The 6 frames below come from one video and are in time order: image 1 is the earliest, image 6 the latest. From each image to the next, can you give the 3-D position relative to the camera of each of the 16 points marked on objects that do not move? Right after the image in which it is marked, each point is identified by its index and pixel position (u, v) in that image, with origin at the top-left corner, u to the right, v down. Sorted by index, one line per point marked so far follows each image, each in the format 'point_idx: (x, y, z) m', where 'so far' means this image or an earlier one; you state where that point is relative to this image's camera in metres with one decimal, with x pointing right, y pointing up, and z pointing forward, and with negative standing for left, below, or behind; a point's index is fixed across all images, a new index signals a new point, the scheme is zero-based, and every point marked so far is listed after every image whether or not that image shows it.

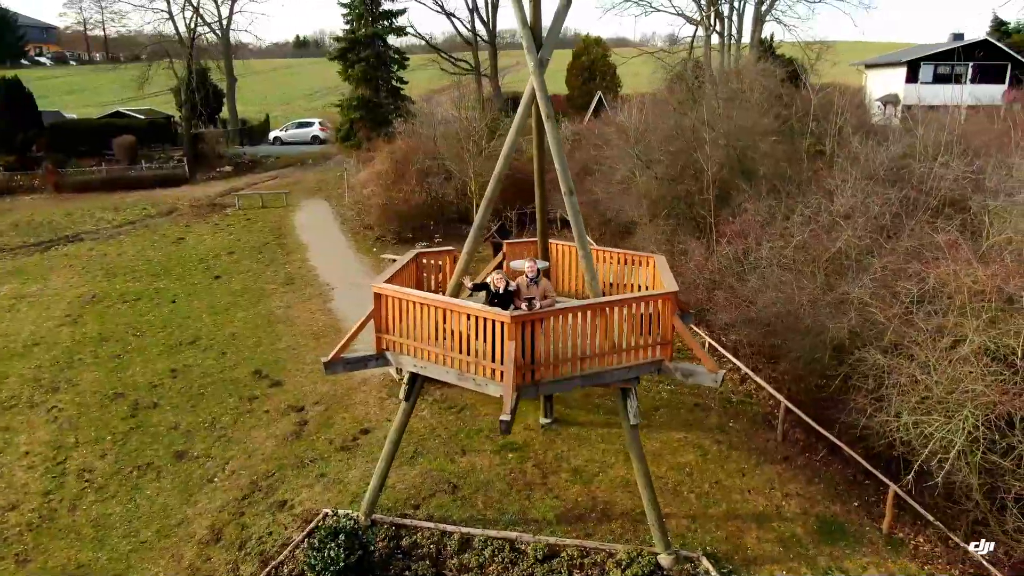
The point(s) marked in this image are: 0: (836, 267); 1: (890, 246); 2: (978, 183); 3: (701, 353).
0: (+4.6, +0.3, +11.1) m
1: (+5.2, +0.6, +10.7) m
2: (+7.2, +1.6, +12.0) m
3: (+2.1, -0.7, +8.5) m
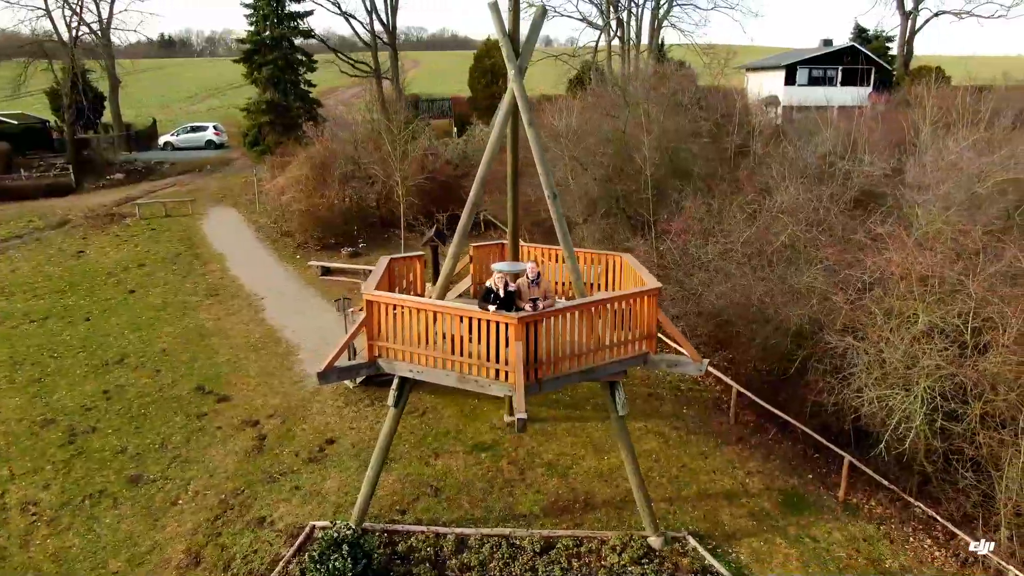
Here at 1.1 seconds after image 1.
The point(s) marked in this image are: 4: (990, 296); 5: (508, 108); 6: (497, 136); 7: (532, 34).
0: (+4.2, +0.4, +12.0) m
1: (+4.8, +0.7, +11.7) m
2: (+6.5, +1.8, +13.3) m
3: (+2.0, -0.7, +9.1) m
4: (+5.4, -0.1, +8.8) m
5: (-0.1, +2.2, +9.3) m
6: (-0.2, +1.9, +9.5) m
7: (+0.3, +3.1, +9.5) m
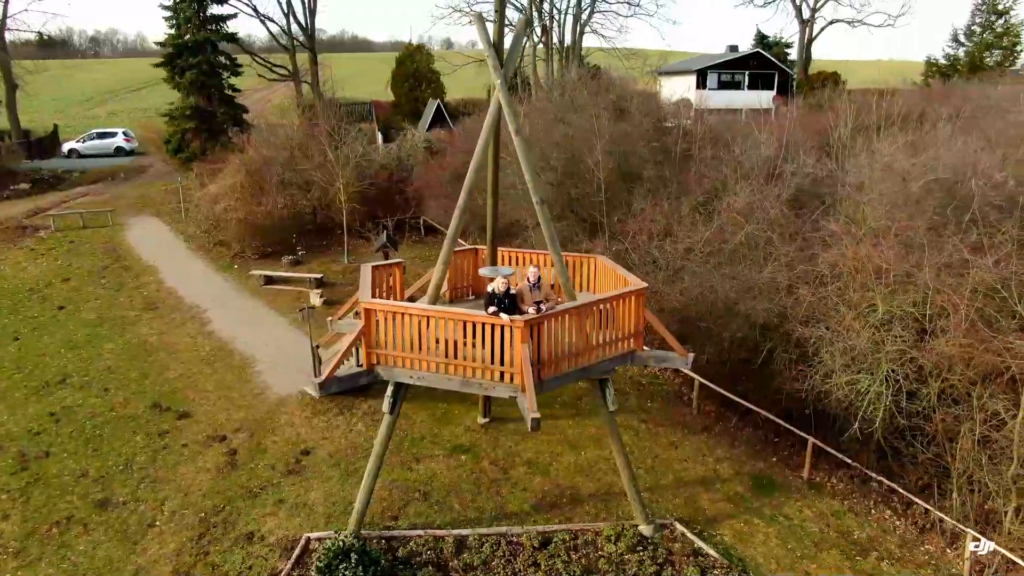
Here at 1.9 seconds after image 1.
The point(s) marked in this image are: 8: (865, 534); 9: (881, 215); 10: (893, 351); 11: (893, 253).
0: (+3.7, +0.5, +12.7) m
1: (+4.4, +0.8, +12.5) m
2: (+5.8, +2.0, +14.3) m
3: (+2.0, -0.7, +9.6) m
4: (+5.3, 0.0, +9.7) m
5: (-0.3, +2.2, +9.6) m
6: (-0.4, +1.8, +9.7) m
7: (0.0, +3.1, +9.7) m
8: (+4.7, -3.2, +10.3) m
9: (+5.5, +1.1, +11.6) m
10: (+4.7, -0.8, +9.6) m
11: (+5.2, +0.5, +10.5) m
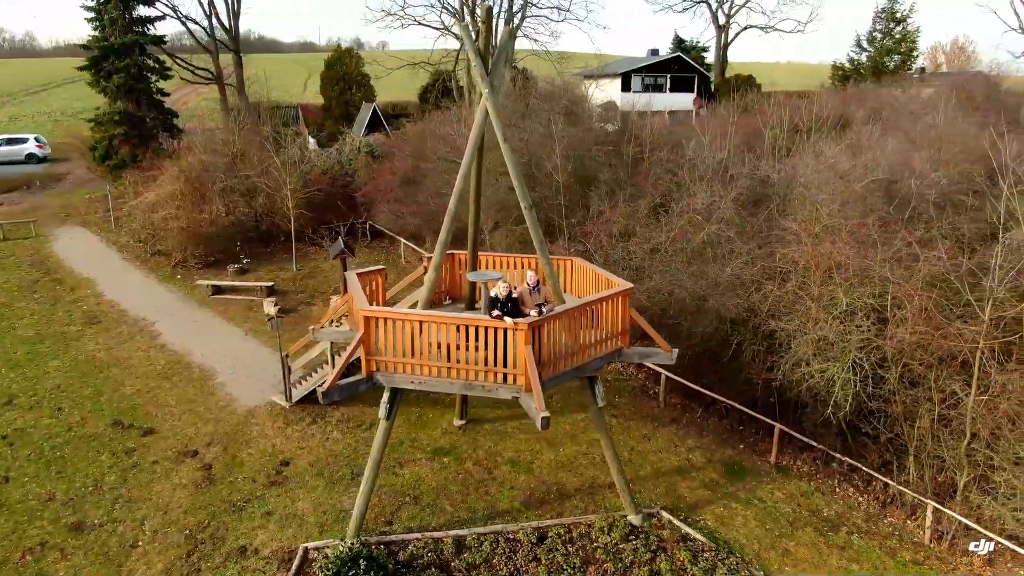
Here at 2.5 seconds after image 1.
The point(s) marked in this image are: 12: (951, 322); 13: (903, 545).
0: (+3.2, +0.5, +13.3) m
1: (+3.9, +0.9, +13.2) m
2: (+5.1, +2.1, +15.1) m
3: (+1.9, -0.6, +10.0) m
4: (+5.2, +0.1, +10.5) m
5: (-0.4, +2.1, +9.8) m
6: (-0.5, +1.7, +9.9) m
7: (-0.2, +3.0, +10.0) m
8: (+4.6, -3.1, +11.0) m
9: (+5.1, +1.2, +12.4) m
10: (+4.6, -0.7, +10.3) m
11: (+4.9, +0.6, +11.3) m
12: (+5.7, -0.4, +10.0) m
13: (+5.2, -3.4, +10.4) m
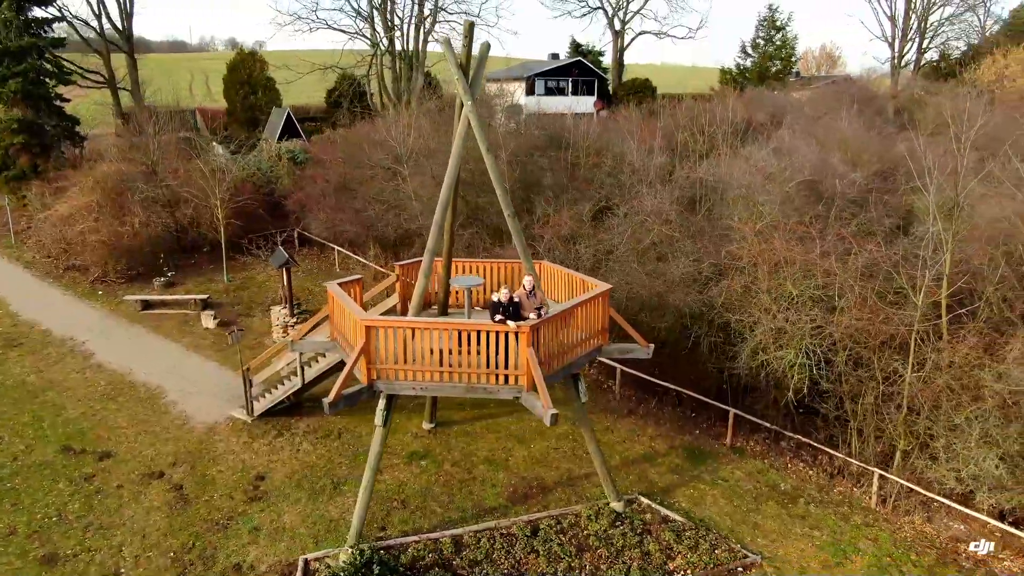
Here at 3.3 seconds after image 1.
0: (+2.5, +0.6, +14.2) m
1: (+3.2, +1.0, +14.1) m
2: (+4.1, +2.2, +16.2) m
3: (+1.7, -0.6, +10.7) m
4: (+4.9, +0.3, +11.6) m
5: (-0.7, +2.0, +10.1) m
6: (-0.7, +1.7, +10.2) m
7: (-0.4, +2.9, +10.4) m
8: (+4.3, -3.0, +12.1) m
9: (+4.5, +1.3, +13.5) m
10: (+4.3, -0.6, +11.4) m
11: (+4.5, +0.7, +12.4) m
12: (+5.4, -0.3, +11.2) m
13: (+5.1, -3.2, +11.5) m
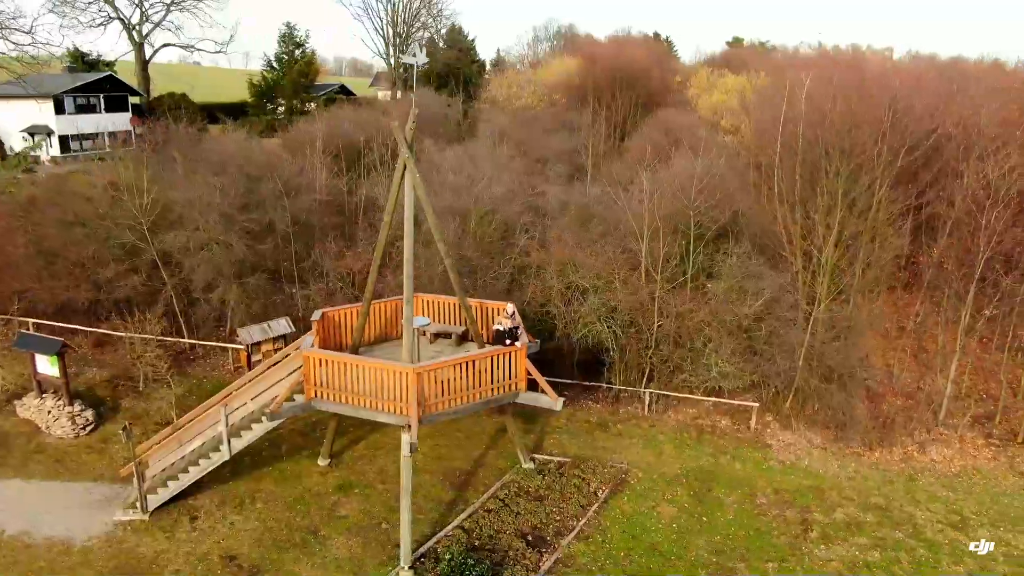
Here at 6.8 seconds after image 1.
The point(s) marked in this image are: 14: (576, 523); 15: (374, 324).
0: (-1.5, +0.3, +17.4) m
1: (-1.0, +0.8, +17.7) m
2: (-1.9, +2.1, +19.8) m
3: (+0.3, -0.9, +14.3) m
4: (+2.0, +0.5, +17.0) m
5: (-1.5, +1.4, +12.2) m
6: (-1.5, +1.0, +12.2) m
7: (-1.6, +2.3, +12.4) m
8: (+1.8, -2.8, +17.2) m
9: (+0.3, +1.4, +18.1) m
10: (+1.9, -0.4, +16.5) m
11: (+1.1, +0.8, +17.3) m
12: (+2.8, +0.1, +17.1) m
13: (+2.8, -2.9, +17.3) m
14: (+1.1, -4.0, +13.2) m
15: (-2.5, -0.7, +14.0) m
